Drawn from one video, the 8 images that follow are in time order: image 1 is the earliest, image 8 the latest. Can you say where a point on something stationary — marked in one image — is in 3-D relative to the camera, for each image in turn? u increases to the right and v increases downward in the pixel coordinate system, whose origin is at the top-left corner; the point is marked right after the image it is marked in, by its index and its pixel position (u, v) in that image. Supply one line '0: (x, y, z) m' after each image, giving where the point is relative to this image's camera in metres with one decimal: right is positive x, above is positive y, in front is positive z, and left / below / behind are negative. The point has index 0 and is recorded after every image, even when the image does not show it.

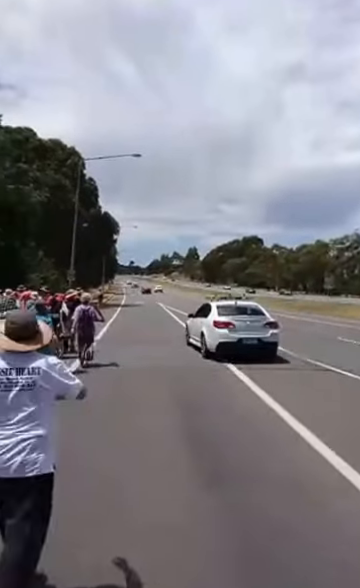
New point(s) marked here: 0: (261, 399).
0: (+1.7, -2.1, +9.0) m
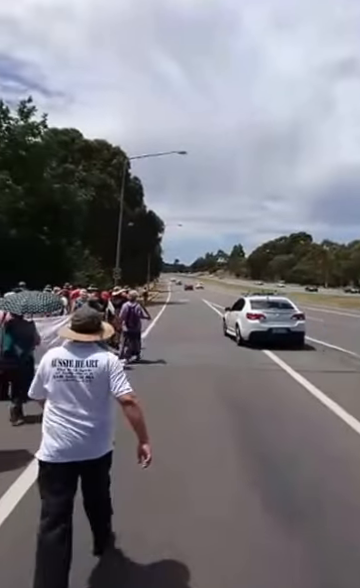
0: (+2.6, -2.1, +8.7) m
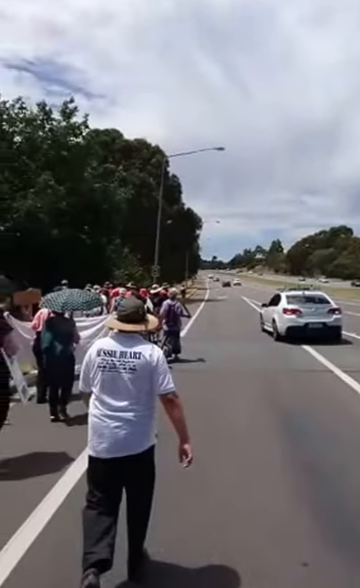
0: (+3.4, -2.0, +8.4) m
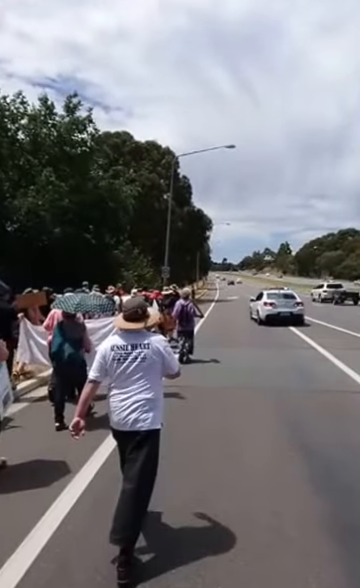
0: (+3.6, -2.0, +8.3) m
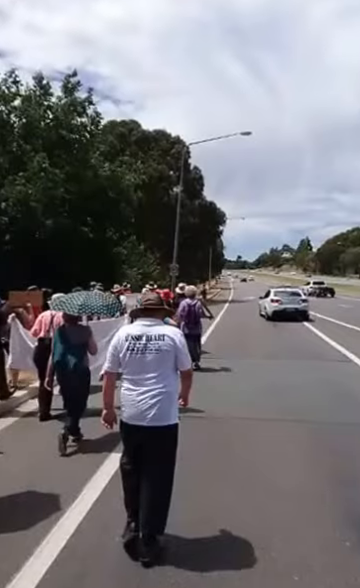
0: (+3.8, -2.0, +7.4) m
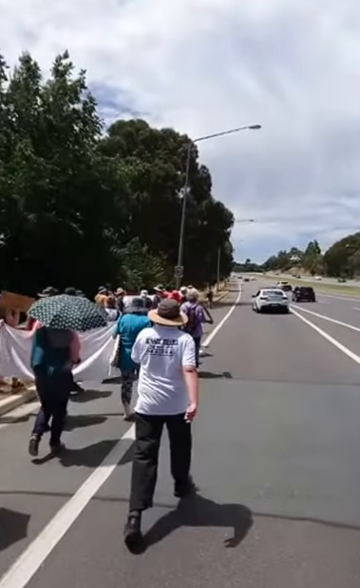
0: (+3.9, -2.0, +7.3) m
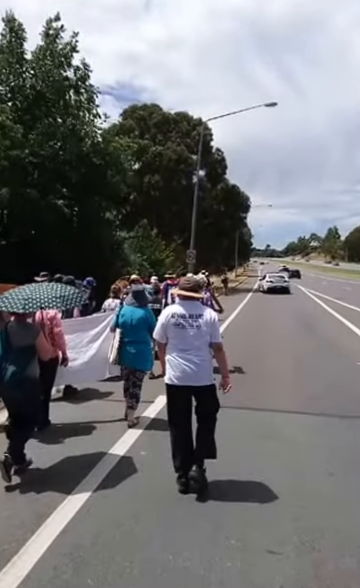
0: (+4.0, -1.8, +6.6) m
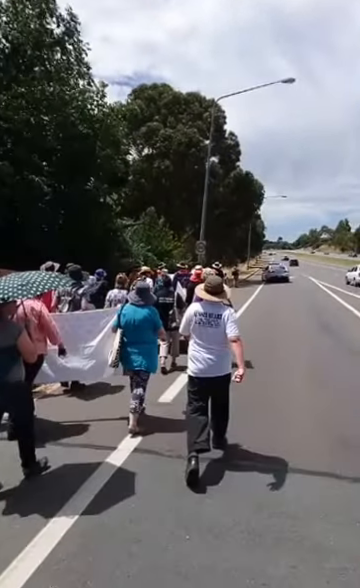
0: (+4.1, -1.8, +6.1) m
